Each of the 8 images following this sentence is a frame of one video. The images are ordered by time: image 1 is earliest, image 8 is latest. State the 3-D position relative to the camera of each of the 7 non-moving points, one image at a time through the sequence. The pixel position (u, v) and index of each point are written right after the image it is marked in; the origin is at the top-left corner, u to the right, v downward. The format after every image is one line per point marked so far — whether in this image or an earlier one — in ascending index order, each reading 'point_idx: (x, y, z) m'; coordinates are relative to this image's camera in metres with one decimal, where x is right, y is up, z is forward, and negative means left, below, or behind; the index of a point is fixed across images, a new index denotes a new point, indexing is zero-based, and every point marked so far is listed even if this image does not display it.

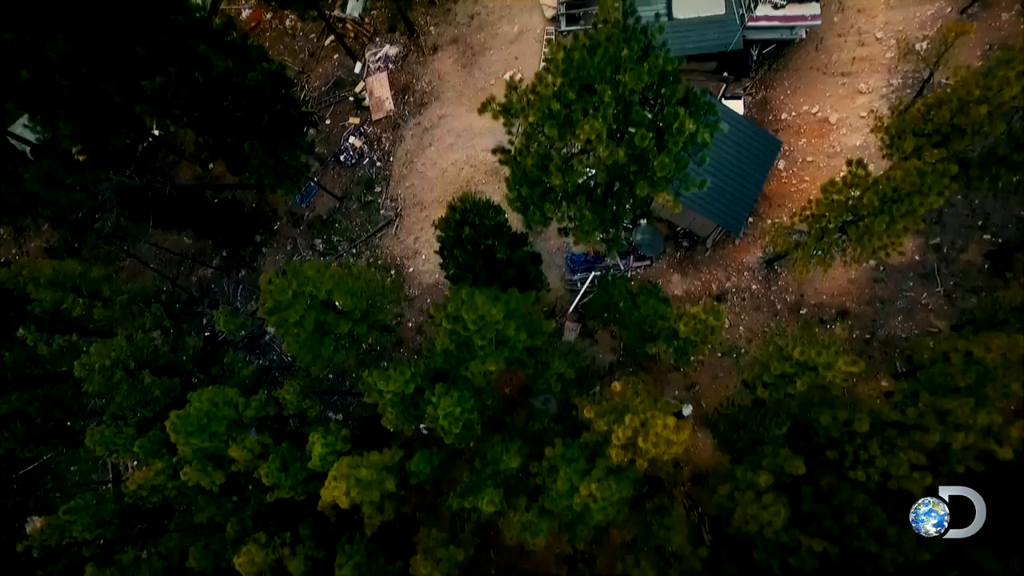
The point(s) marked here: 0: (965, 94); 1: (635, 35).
0: (+9.2, +3.9, +14.0) m
1: (+2.5, +5.0, +13.8) m
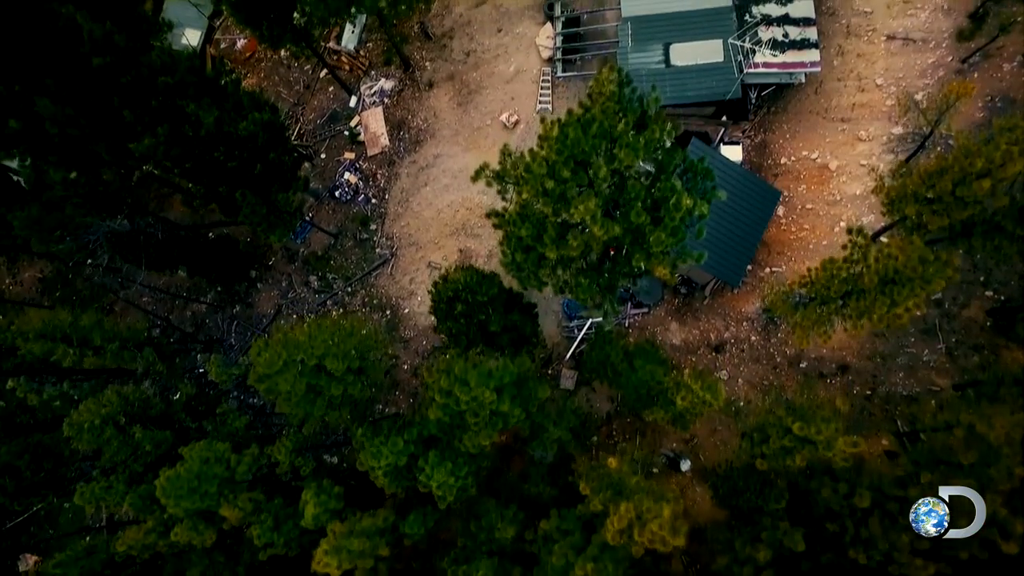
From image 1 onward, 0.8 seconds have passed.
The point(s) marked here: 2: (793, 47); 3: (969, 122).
0: (+9.1, +2.4, +13.7) m
1: (+2.3, +3.5, +13.5) m
2: (+8.1, +7.1, +20.0) m
3: (+13.1, +4.5, +19.6) m
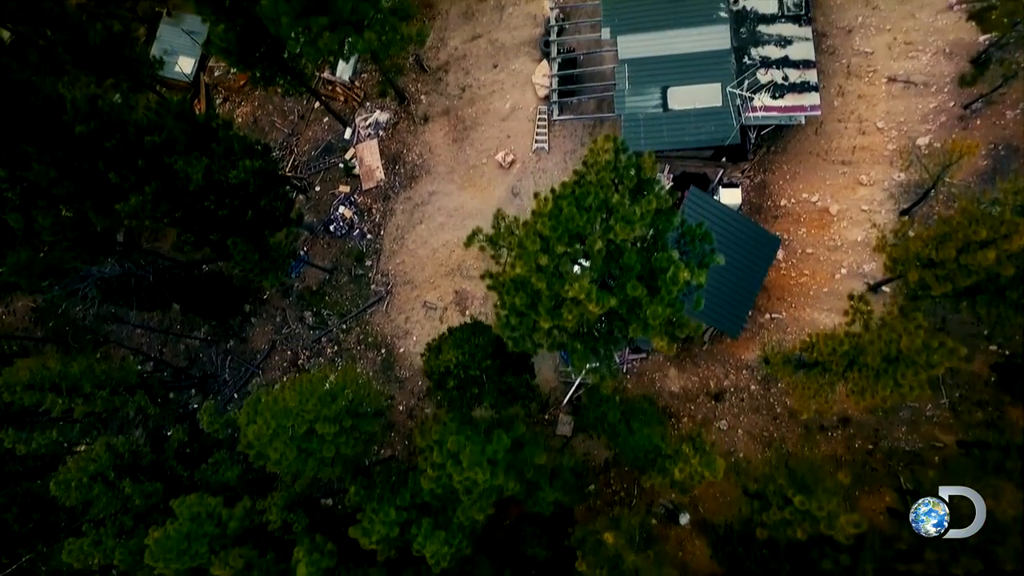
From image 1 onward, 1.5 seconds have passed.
0: (+9.0, +1.1, +13.4) m
1: (+2.2, +2.2, +13.2) m
2: (+8.0, +5.7, +19.7) m
3: (+13.0, +3.2, +19.3) m
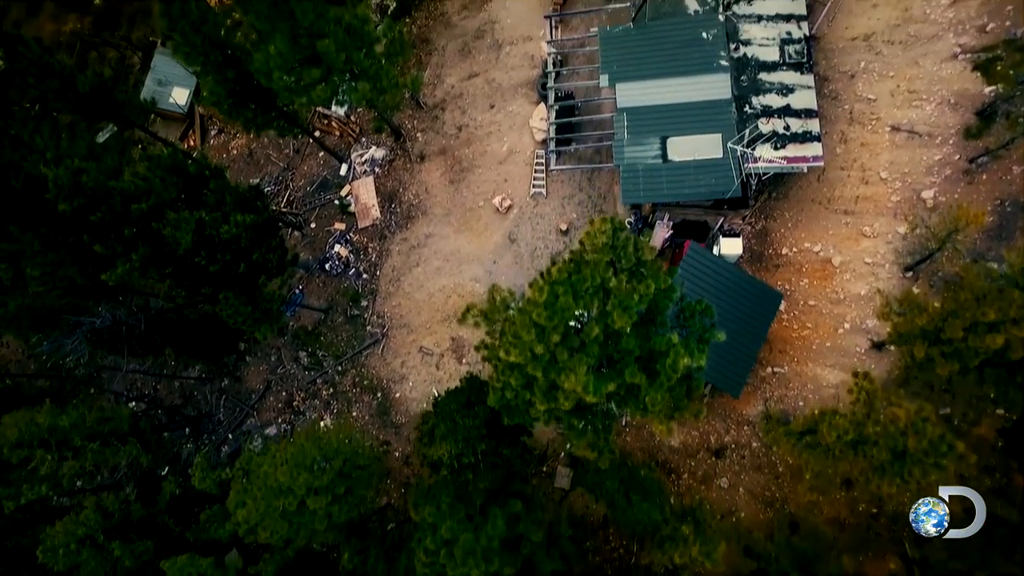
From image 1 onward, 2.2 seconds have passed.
0: (+8.9, -0.5, +13.1) m
1: (+2.1, +0.6, +12.8) m
2: (+7.9, +4.2, +19.3) m
3: (+12.9, +1.6, +18.9) m
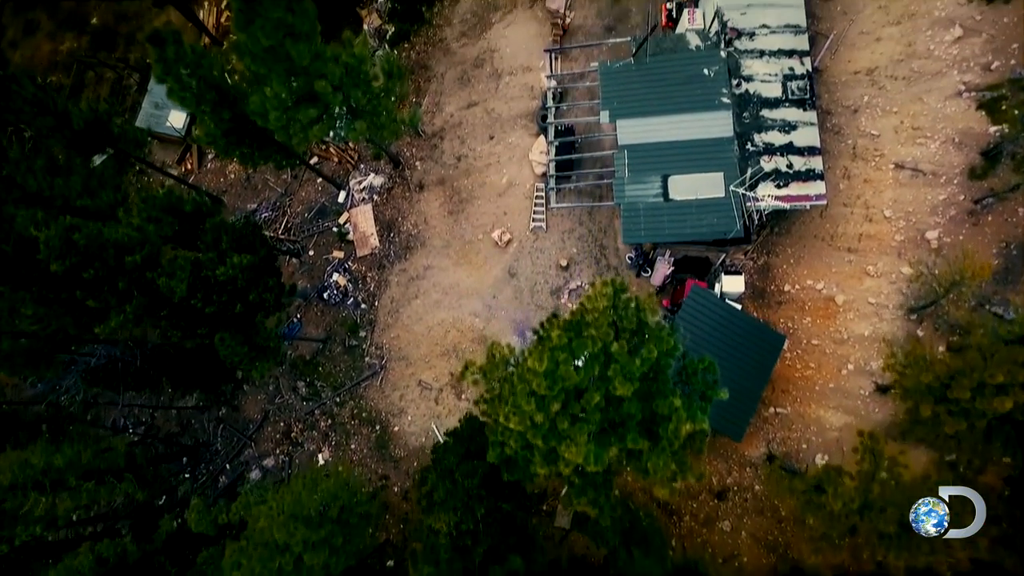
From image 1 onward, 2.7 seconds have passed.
0: (+8.9, -1.6, +12.8) m
1: (+2.1, -0.5, +12.6) m
2: (+7.9, +3.1, +19.1) m
3: (+12.9, +0.5, +18.7) m
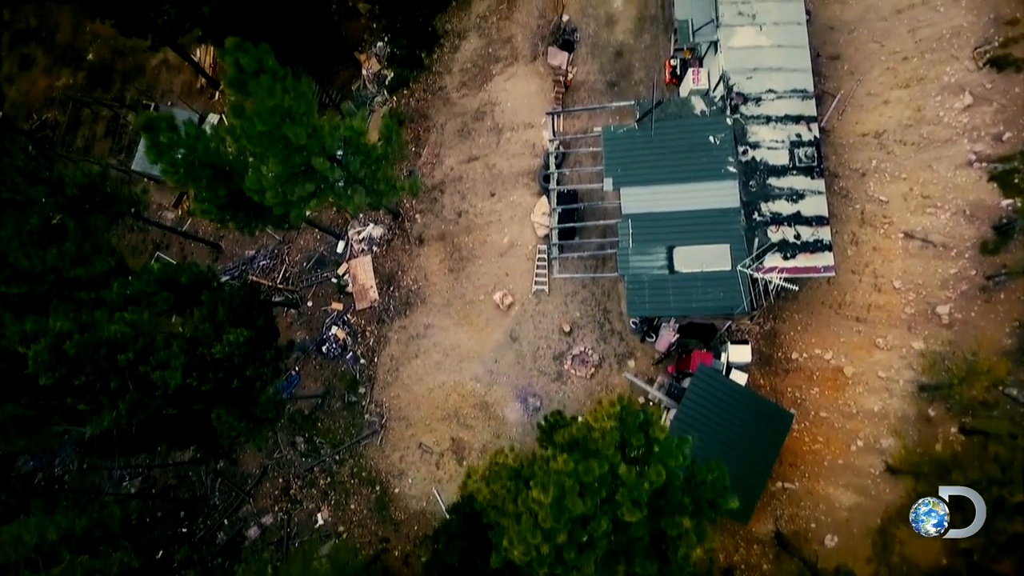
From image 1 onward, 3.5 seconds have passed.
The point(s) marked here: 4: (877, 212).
0: (+9.0, -3.6, +12.5) m
1: (+2.2, -2.5, +12.2) m
2: (+8.0, +1.0, +18.7) m
3: (+12.9, -1.5, +18.3) m
4: (+10.4, +2.2, +19.6) m
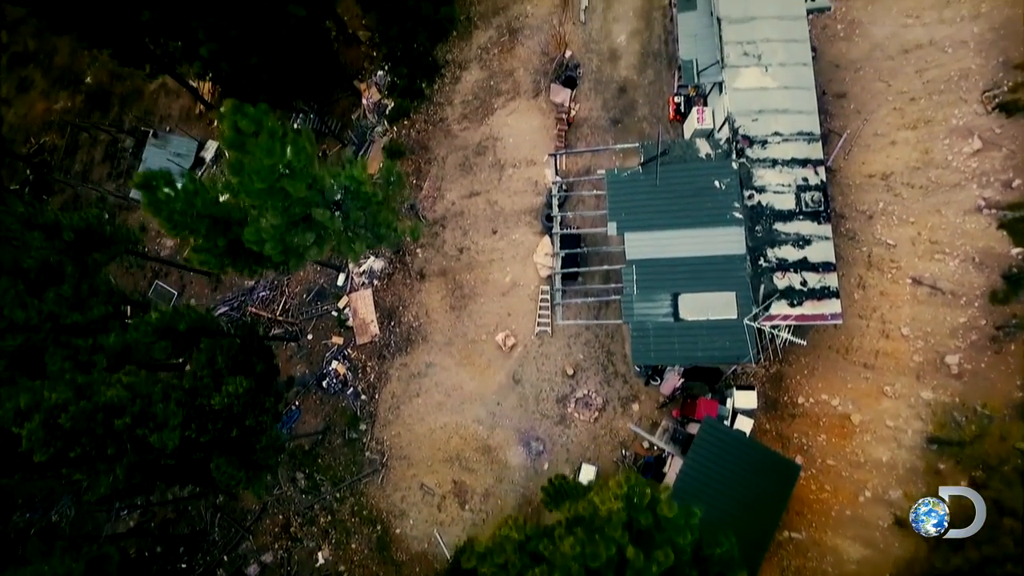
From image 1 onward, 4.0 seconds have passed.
0: (+9.0, -4.9, +12.2) m
1: (+2.3, -3.8, +12.0) m
2: (+8.0, -0.2, +18.4) m
3: (+13.0, -2.7, +18.1) m
4: (+10.5, +0.9, +19.4) m
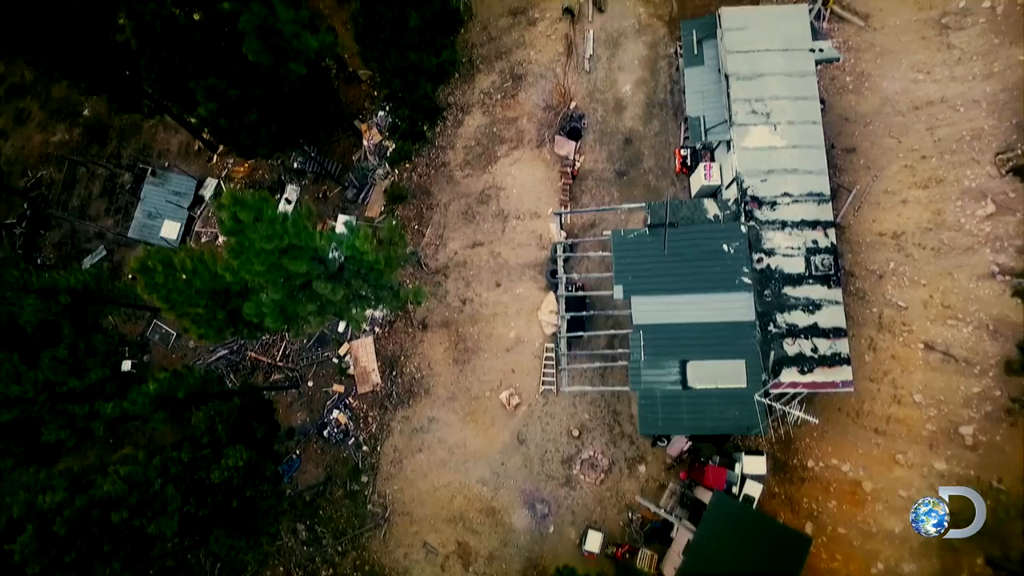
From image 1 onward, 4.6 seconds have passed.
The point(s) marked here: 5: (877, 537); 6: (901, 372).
0: (+9.2, -6.7, +11.9) m
1: (+2.4, -5.6, +11.6) m
2: (+8.2, -2.0, +18.1) m
3: (+13.2, -4.5, +17.8) m
4: (+10.7, -0.9, +19.0) m
5: (+9.7, -6.6, +18.3) m
6: (+10.7, -2.4, +18.7) m
